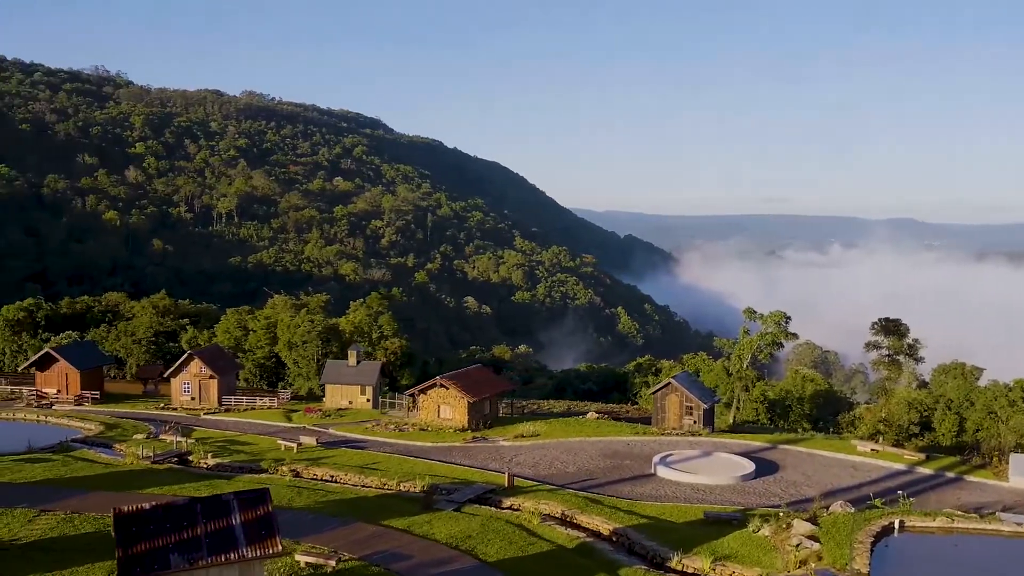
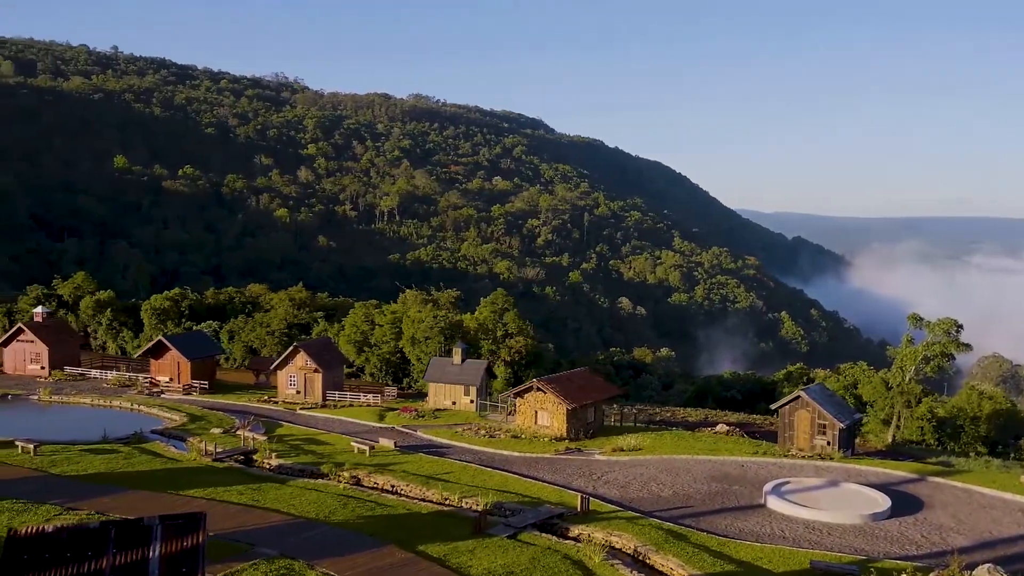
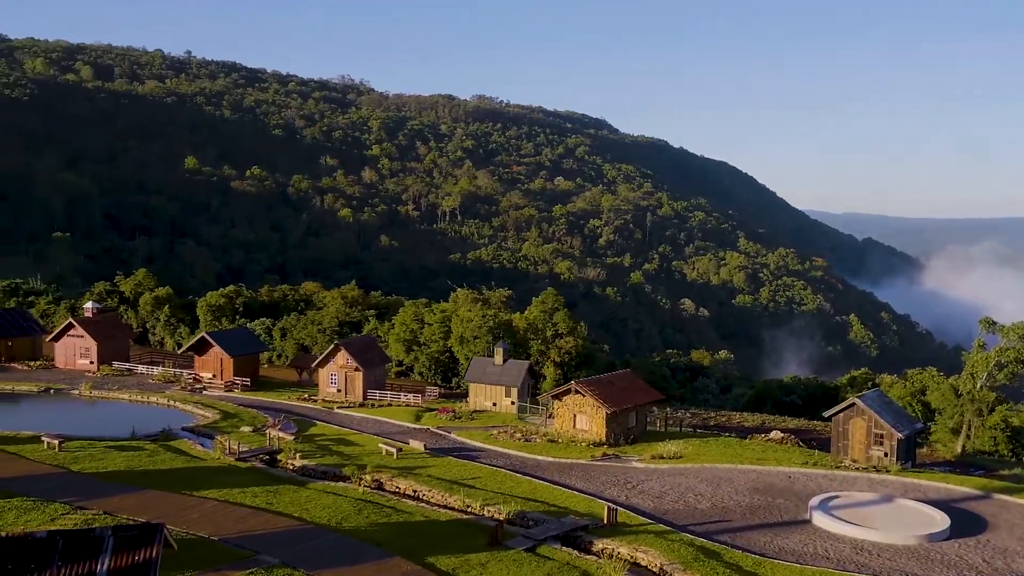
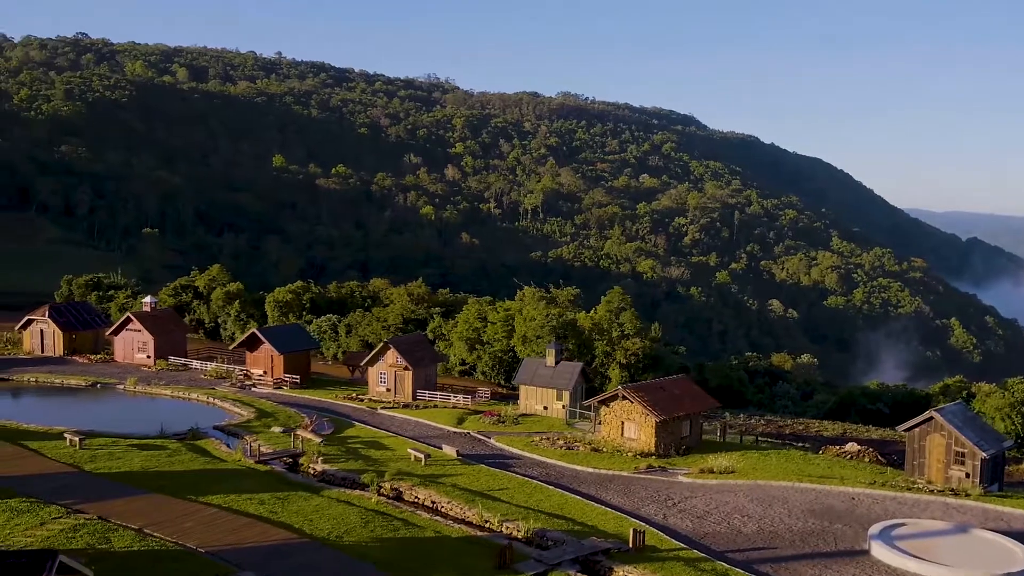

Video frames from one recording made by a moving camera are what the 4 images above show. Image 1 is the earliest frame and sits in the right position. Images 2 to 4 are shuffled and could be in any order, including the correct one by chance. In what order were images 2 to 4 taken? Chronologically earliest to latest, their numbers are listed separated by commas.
2, 3, 4
